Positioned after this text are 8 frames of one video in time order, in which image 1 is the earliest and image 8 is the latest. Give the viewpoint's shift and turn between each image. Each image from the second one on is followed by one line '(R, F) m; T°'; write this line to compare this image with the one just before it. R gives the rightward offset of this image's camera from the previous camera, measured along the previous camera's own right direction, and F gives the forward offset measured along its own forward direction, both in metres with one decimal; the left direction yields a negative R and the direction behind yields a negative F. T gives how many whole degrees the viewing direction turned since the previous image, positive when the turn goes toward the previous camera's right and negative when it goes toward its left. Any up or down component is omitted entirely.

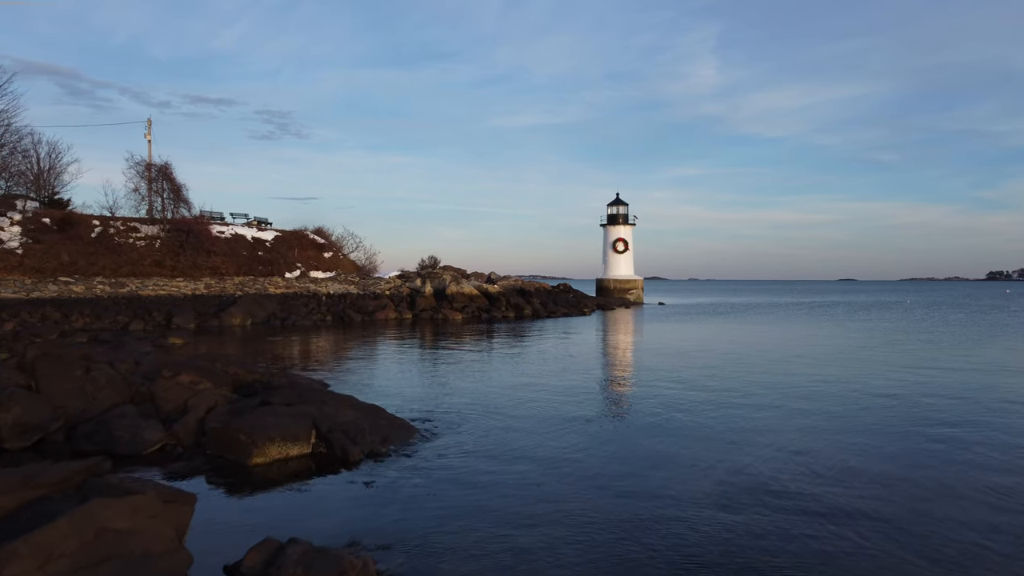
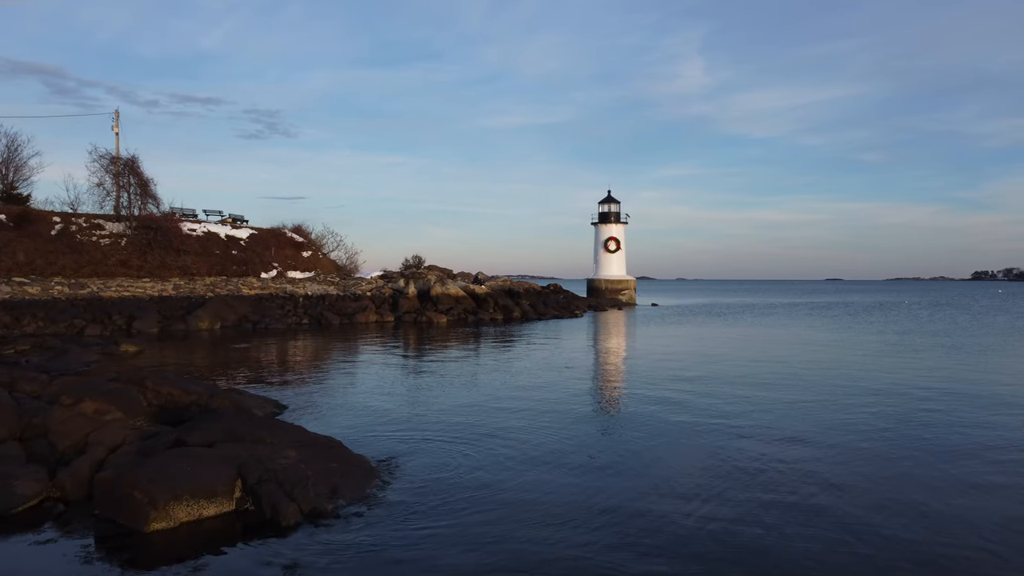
(0.0, +1.5) m; +1°
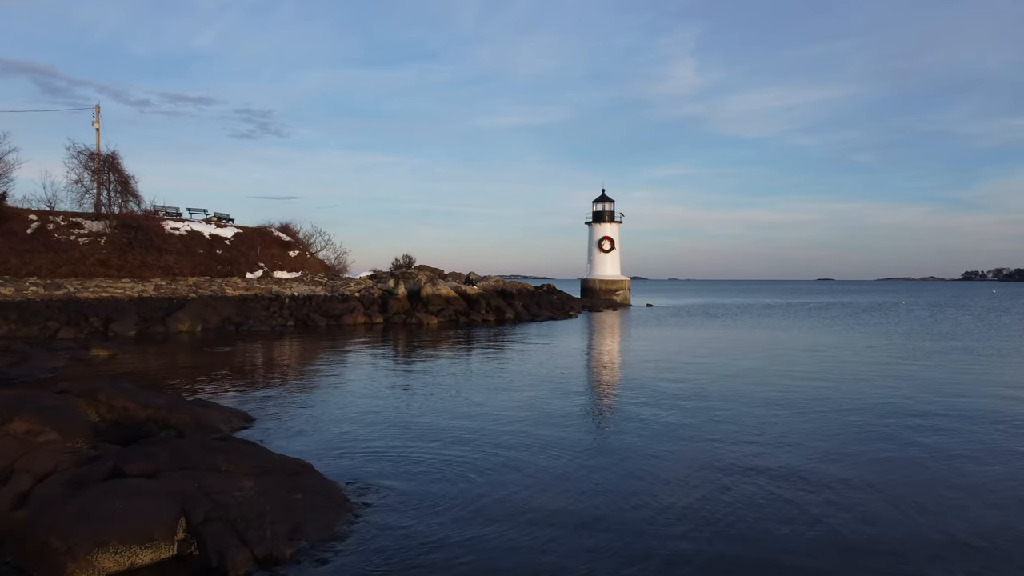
(0.0, +0.8) m; +1°
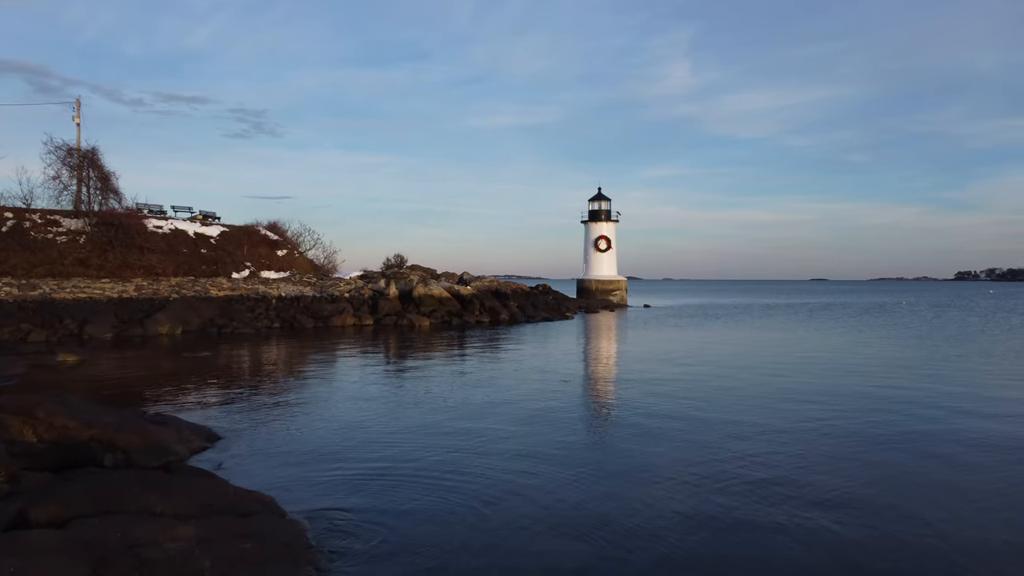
(0.0, +0.9) m; 0°
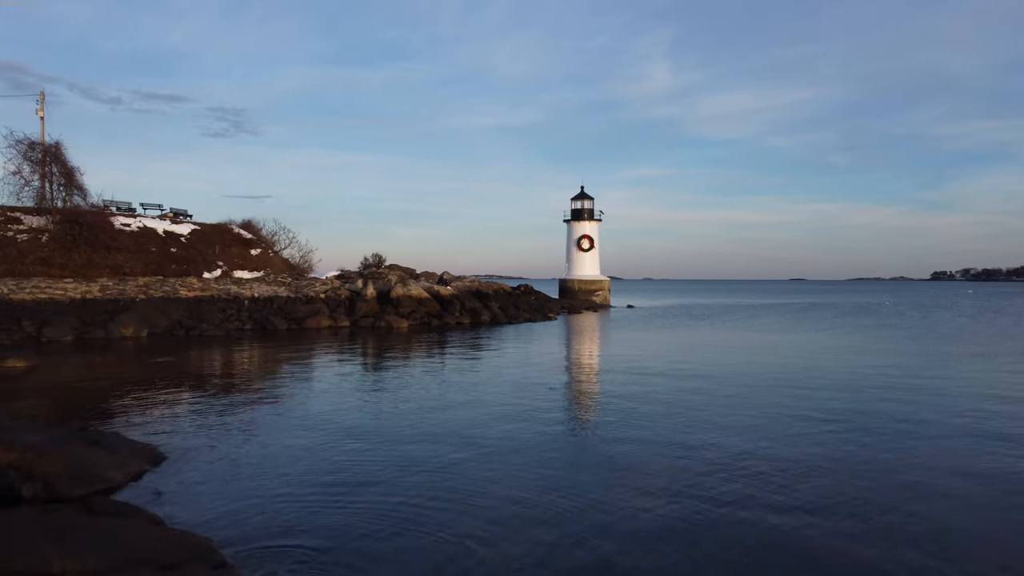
(0.0, +0.7) m; +1°
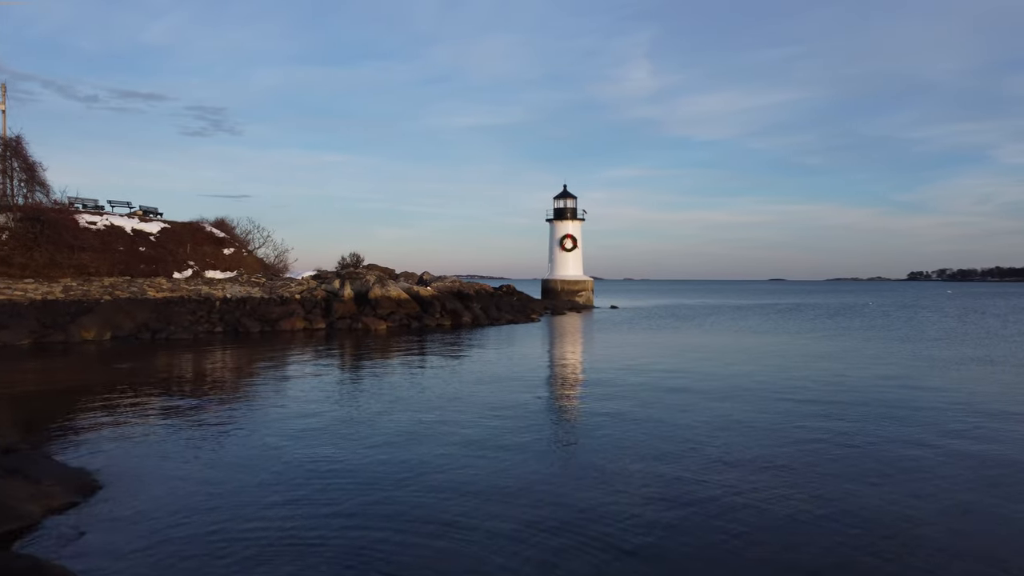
(0.0, +0.7) m; +1°
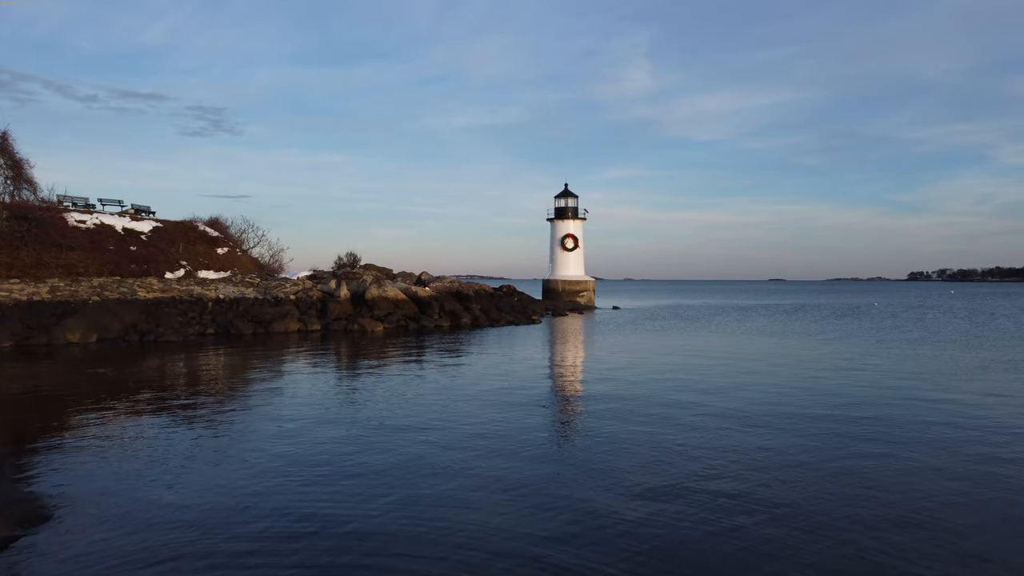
(0.0, +0.7) m; 0°
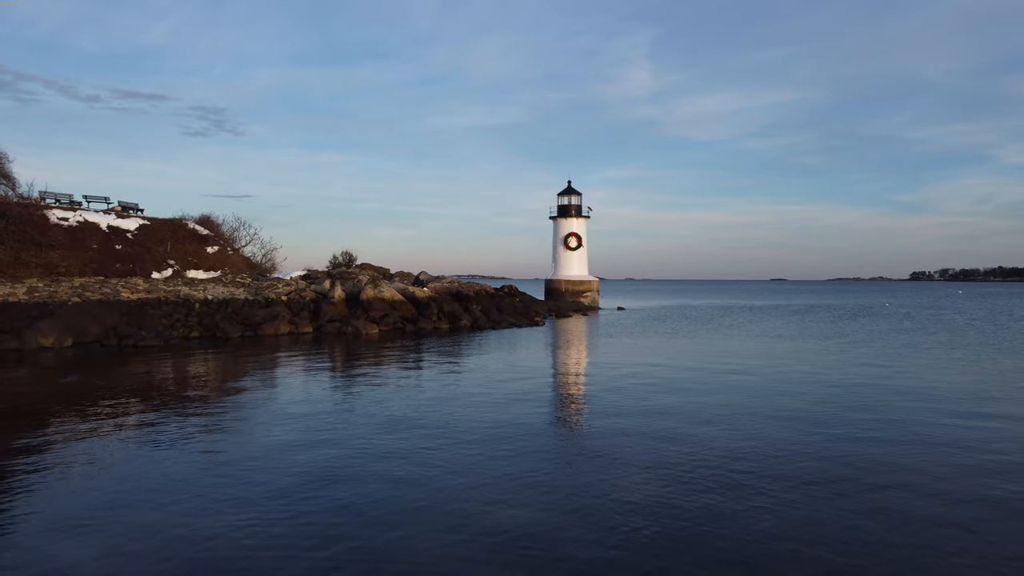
(0.0, +1.1) m; 0°
